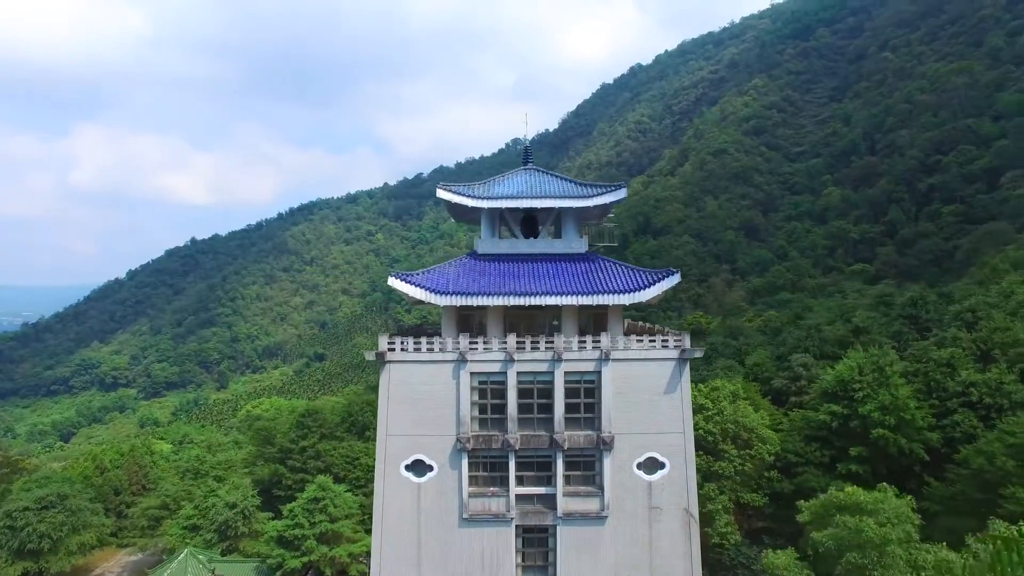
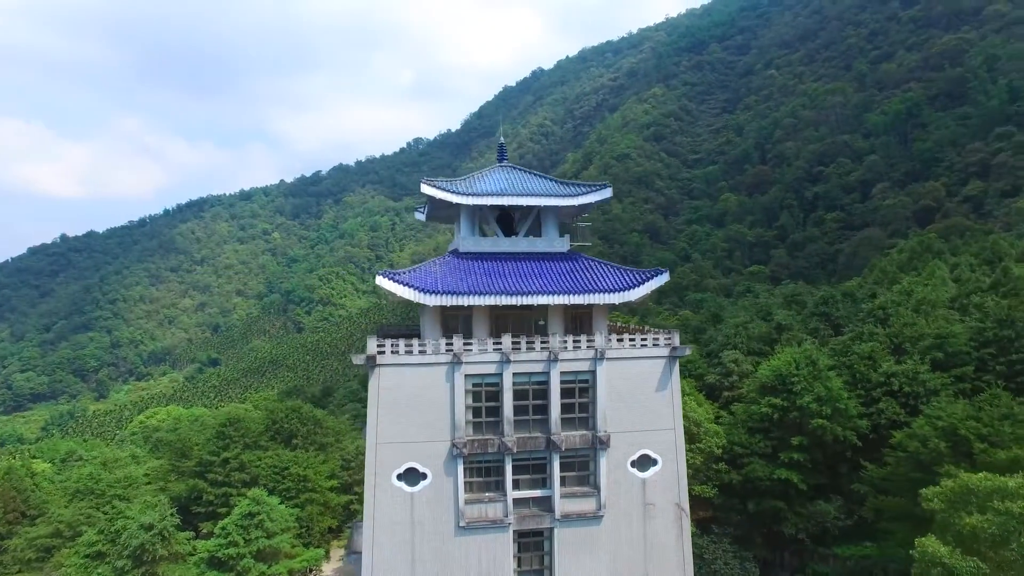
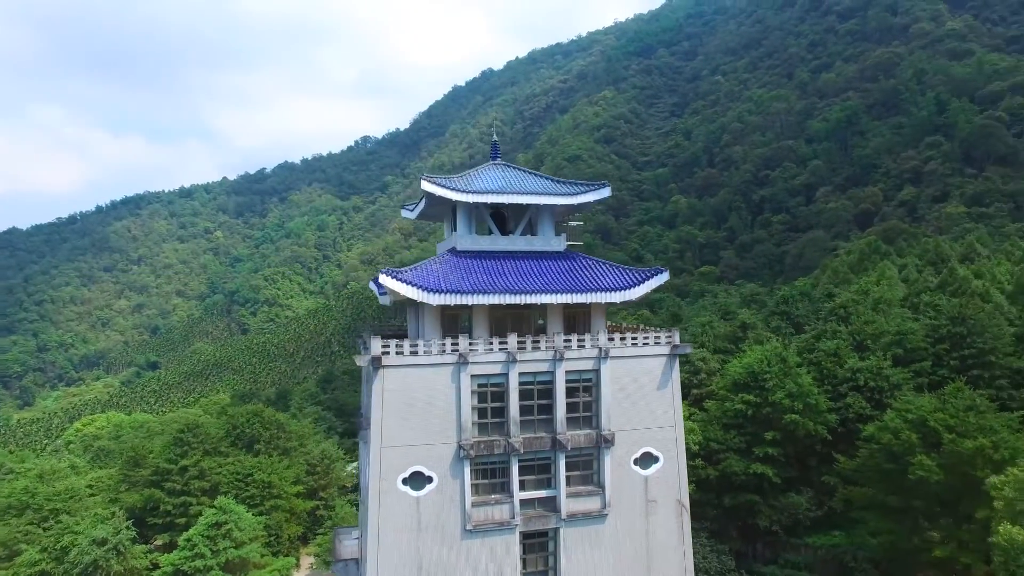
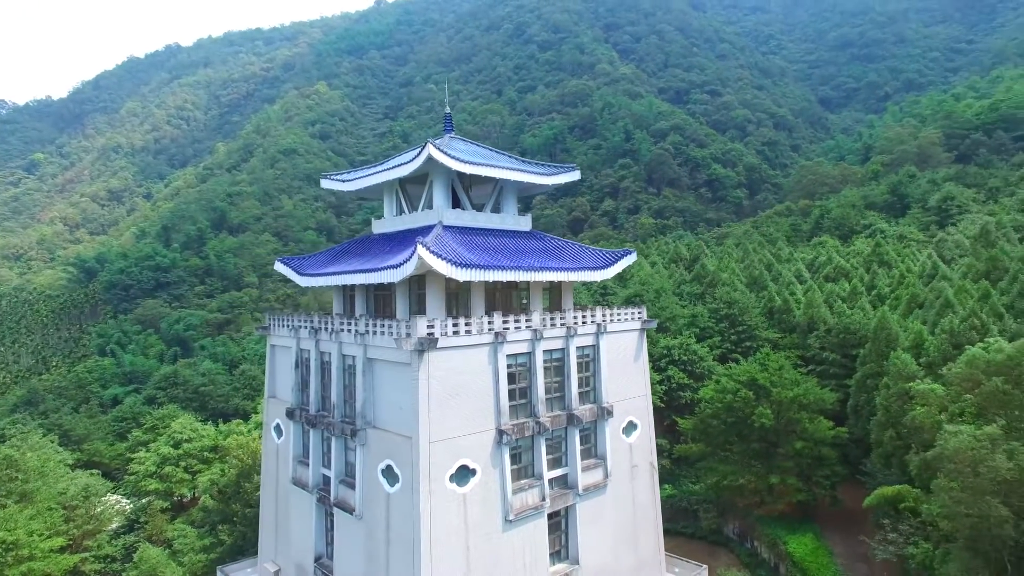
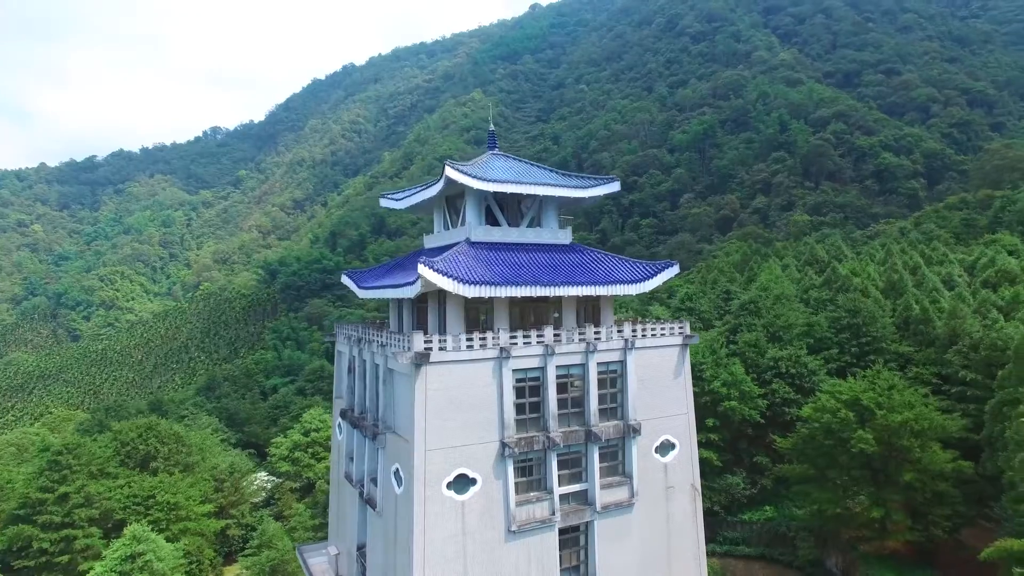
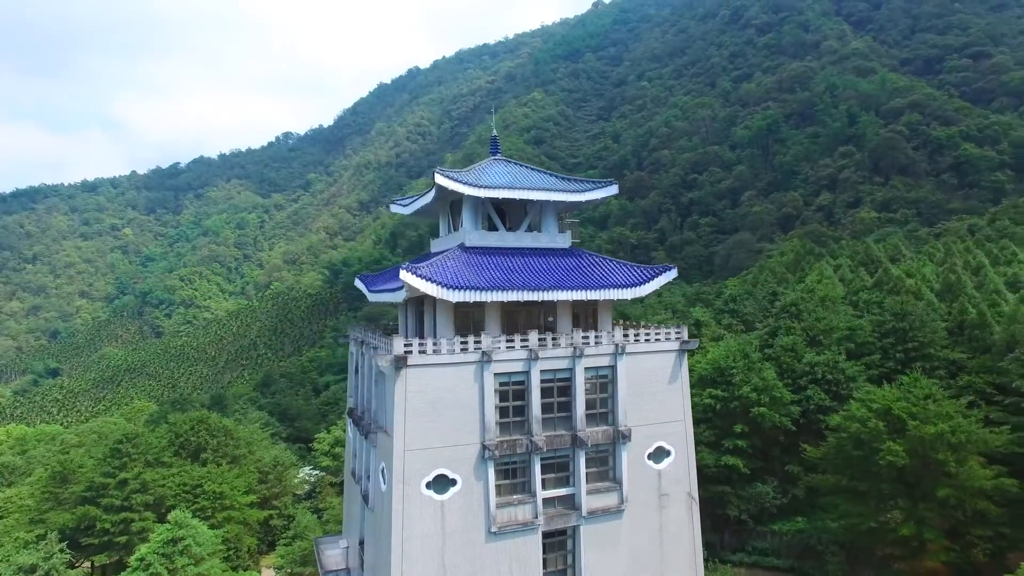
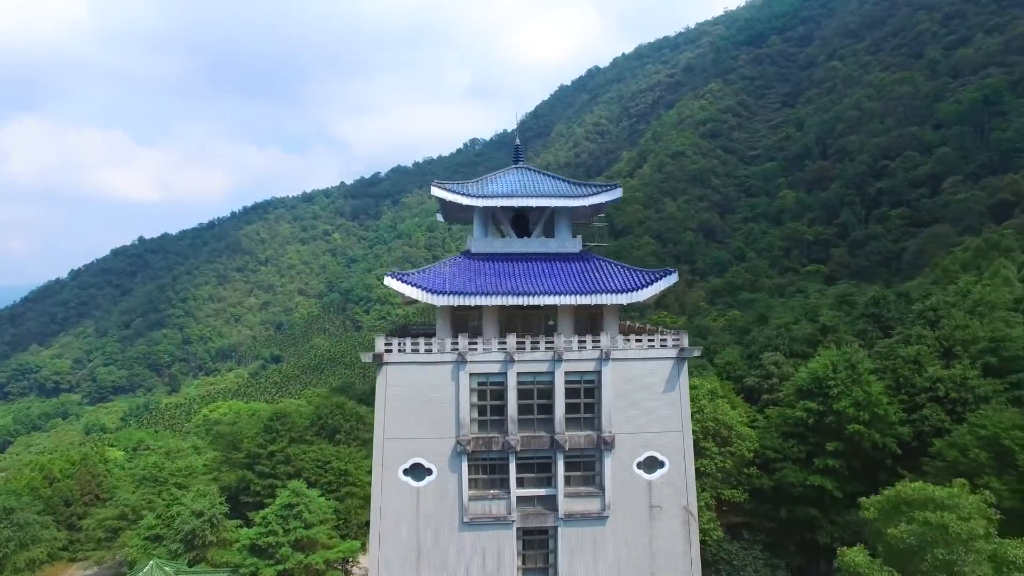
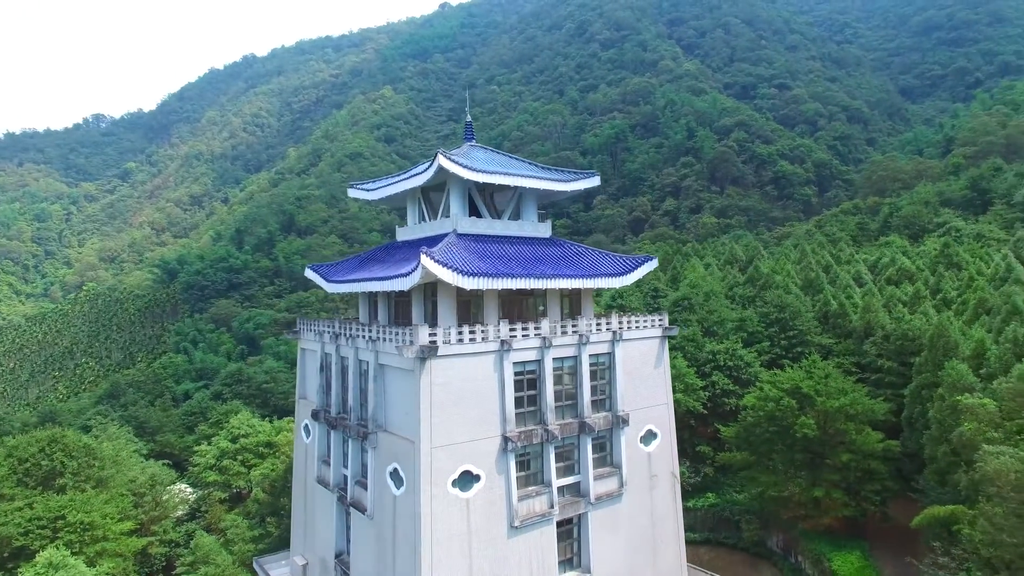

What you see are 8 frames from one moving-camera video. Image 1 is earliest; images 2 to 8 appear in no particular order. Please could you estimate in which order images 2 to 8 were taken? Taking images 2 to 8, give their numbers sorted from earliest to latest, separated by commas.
7, 2, 3, 6, 5, 8, 4
